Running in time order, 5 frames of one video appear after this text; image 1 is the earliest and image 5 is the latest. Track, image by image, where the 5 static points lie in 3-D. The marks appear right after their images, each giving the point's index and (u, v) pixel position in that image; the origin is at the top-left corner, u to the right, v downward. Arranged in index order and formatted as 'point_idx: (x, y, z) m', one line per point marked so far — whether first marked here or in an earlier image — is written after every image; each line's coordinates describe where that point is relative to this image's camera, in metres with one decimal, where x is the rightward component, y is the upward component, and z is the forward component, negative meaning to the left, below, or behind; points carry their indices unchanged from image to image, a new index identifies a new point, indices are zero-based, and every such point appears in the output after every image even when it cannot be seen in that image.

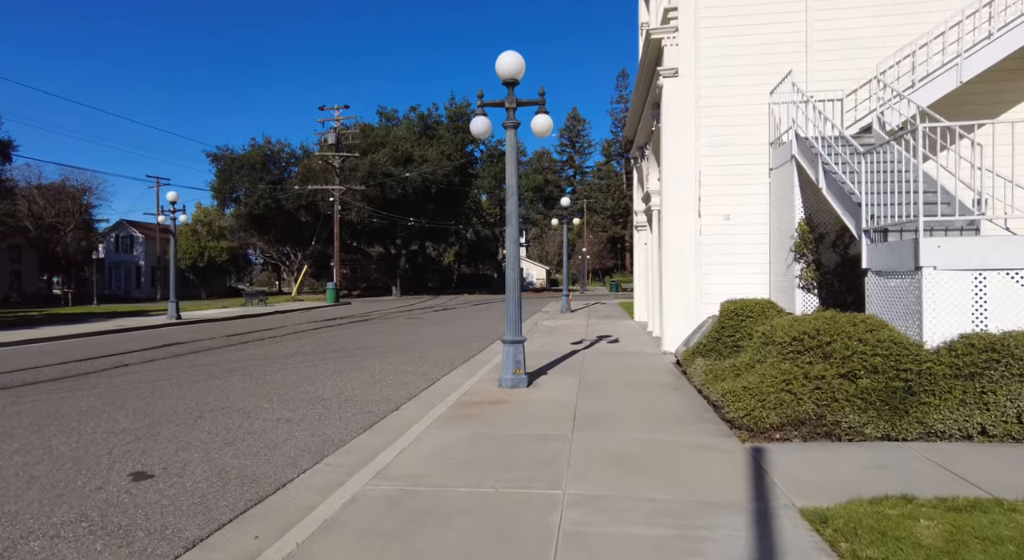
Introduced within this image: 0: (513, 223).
0: (0.0, +0.8, +8.6) m
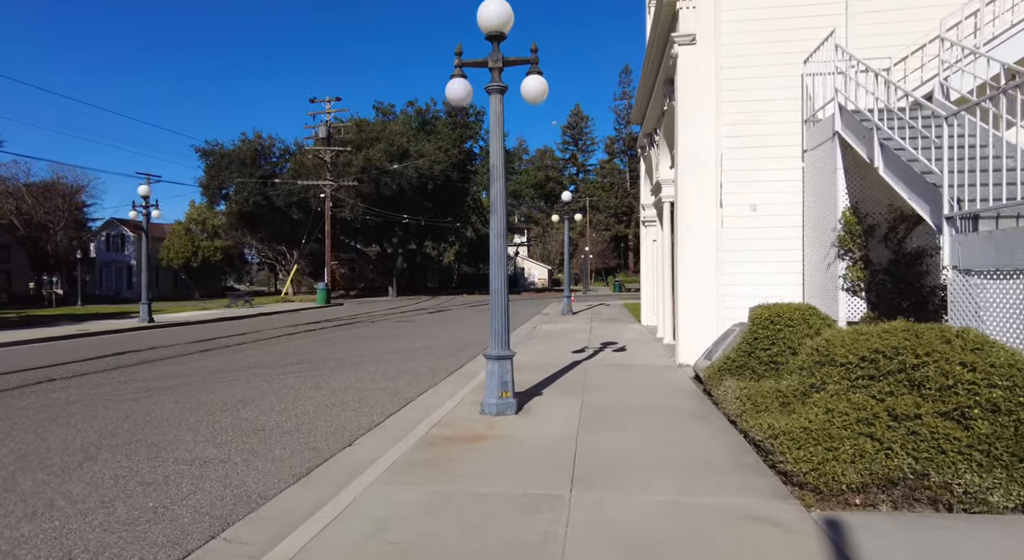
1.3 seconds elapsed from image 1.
0: (-0.2, +0.8, +7.0) m
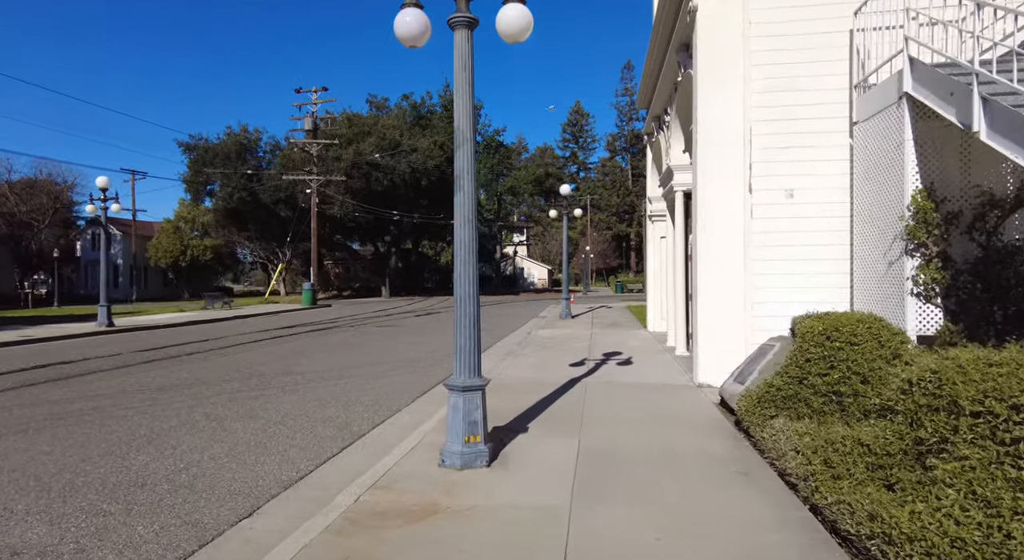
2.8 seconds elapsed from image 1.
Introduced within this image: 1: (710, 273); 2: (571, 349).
0: (-0.4, +0.8, +5.2) m
1: (+2.8, +0.1, +8.6) m
2: (+1.4, -1.6, +13.9) m
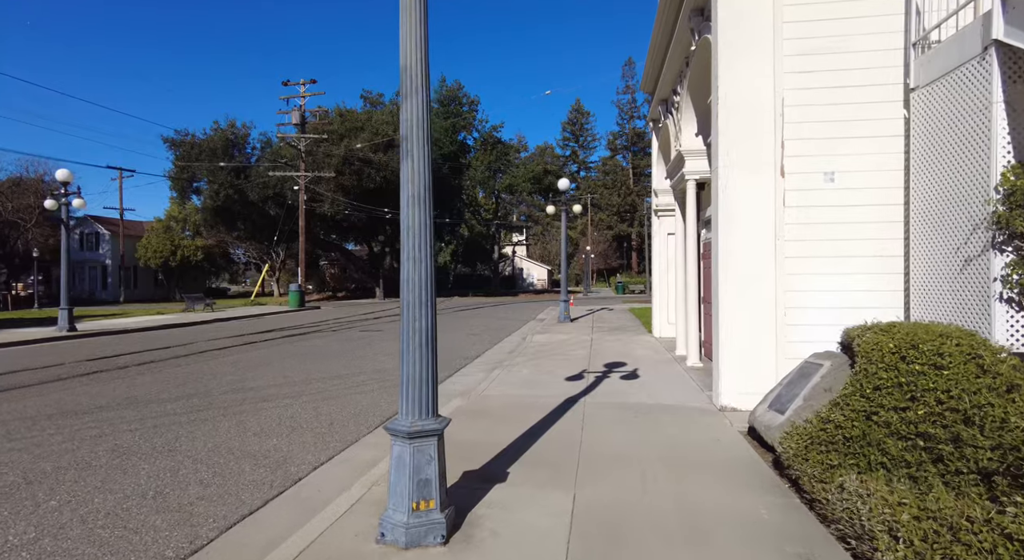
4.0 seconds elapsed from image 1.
0: (-0.6, +0.8, +3.7) m
1: (+2.6, +0.1, +7.1) m
2: (+1.2, -1.6, +12.5) m
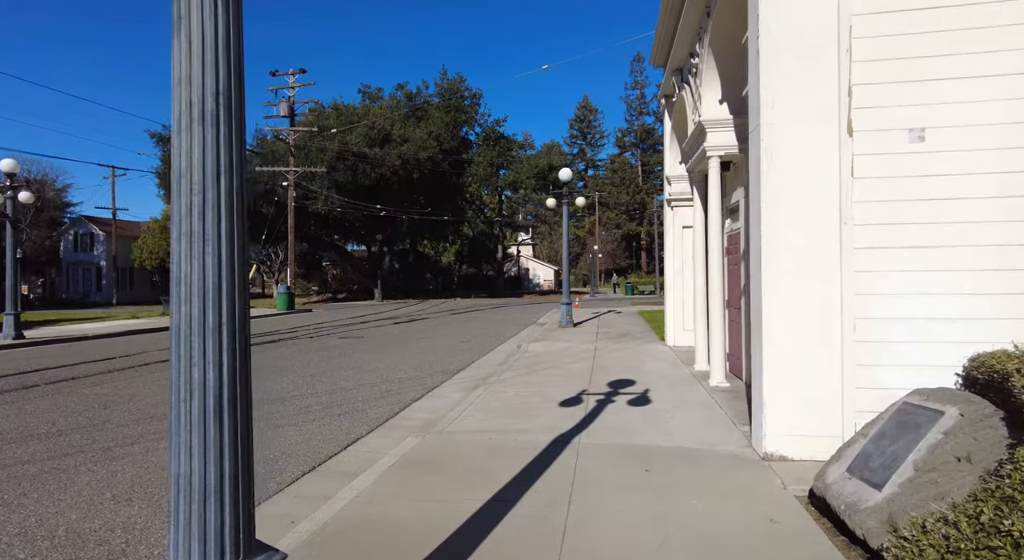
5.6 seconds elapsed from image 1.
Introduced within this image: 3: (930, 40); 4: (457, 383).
0: (-1.0, +0.8, +1.8) m
1: (+2.3, +0.1, +5.1) m
2: (+1.0, -1.6, +10.5) m
3: (+3.5, +2.0, +5.0) m
4: (-0.9, -1.7, +9.8) m
